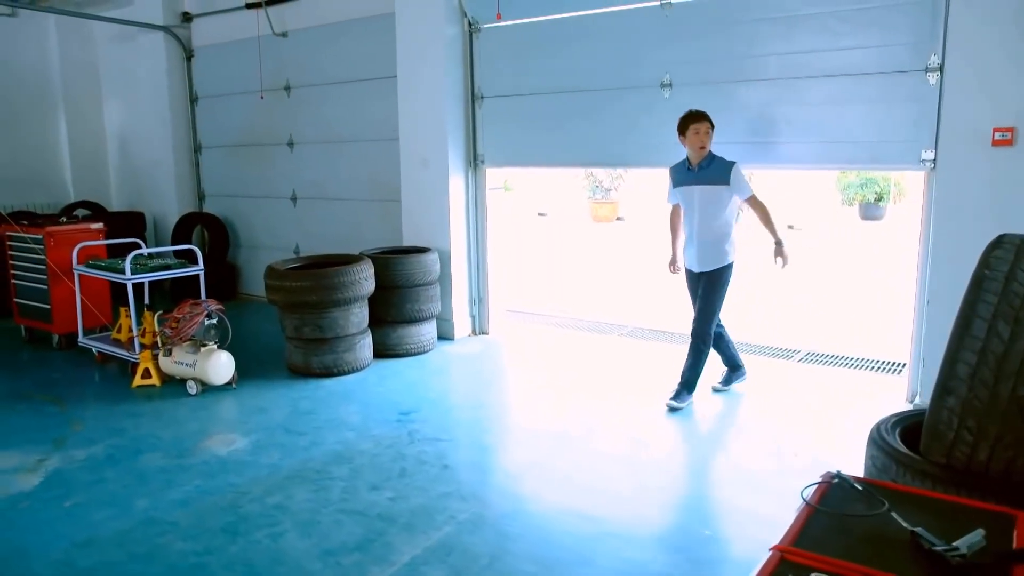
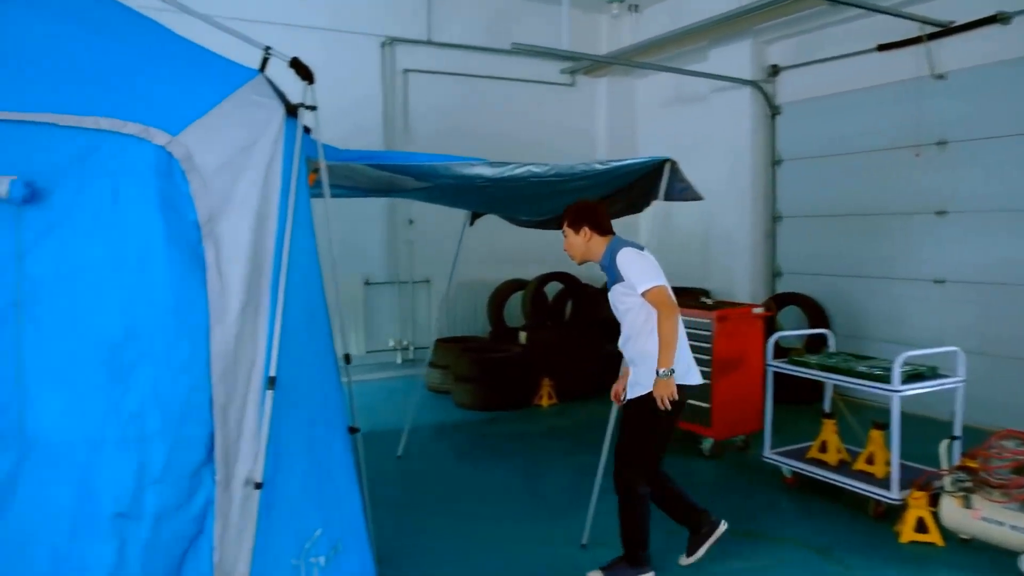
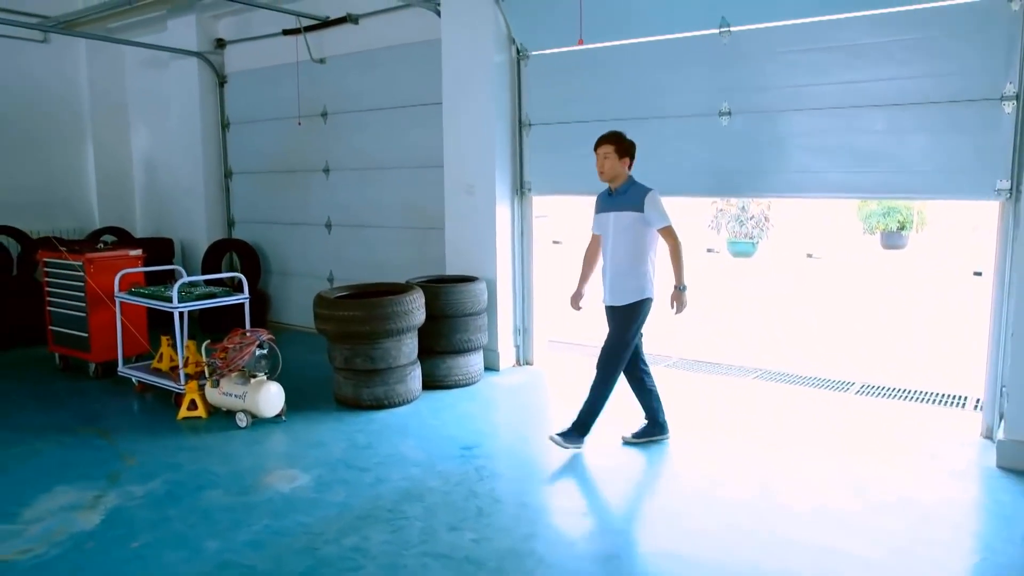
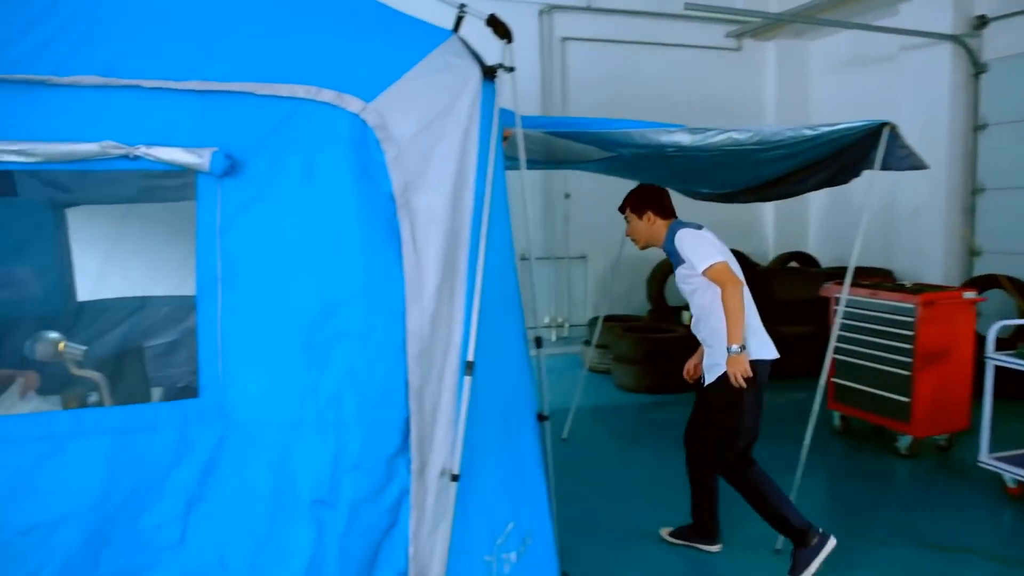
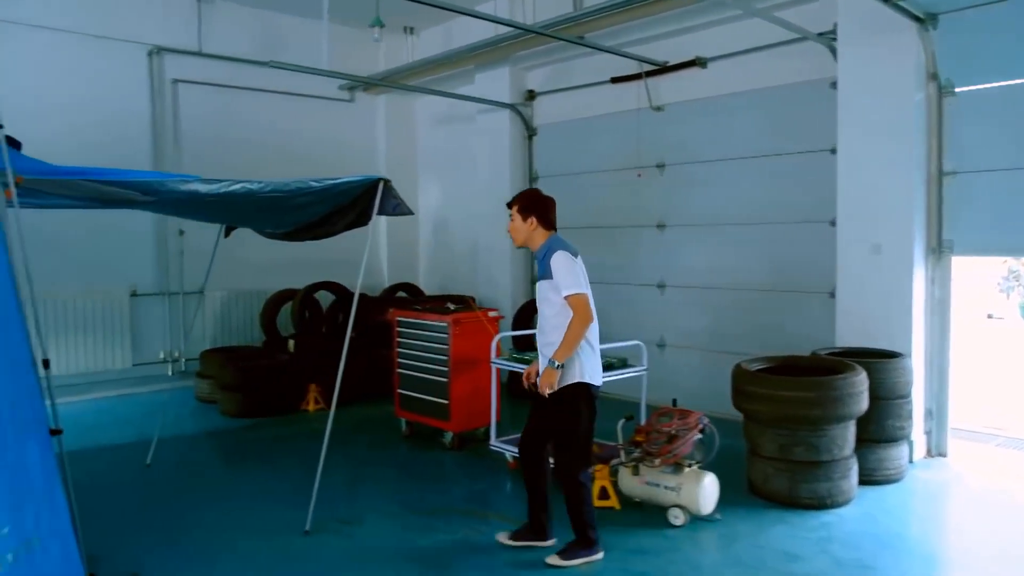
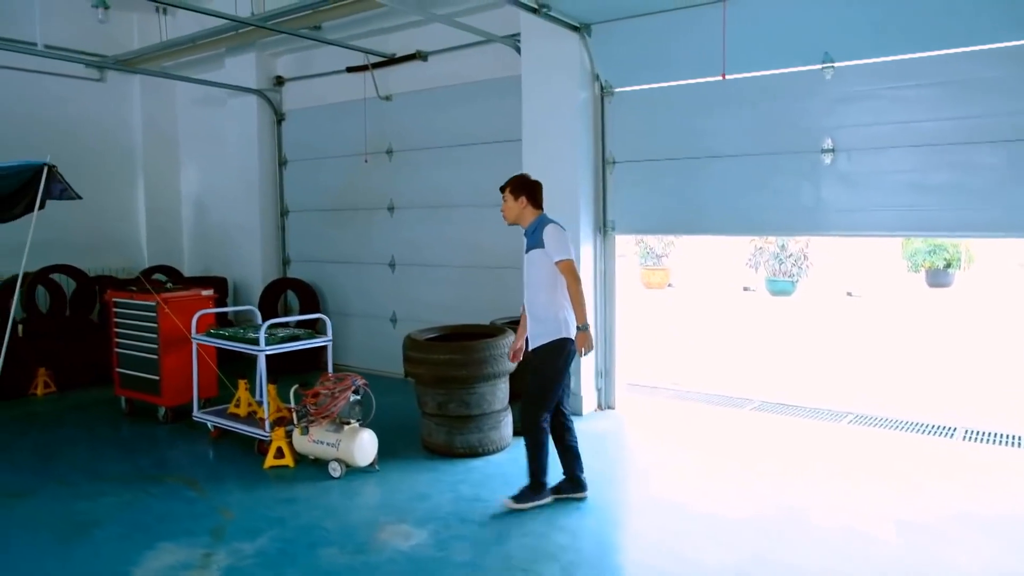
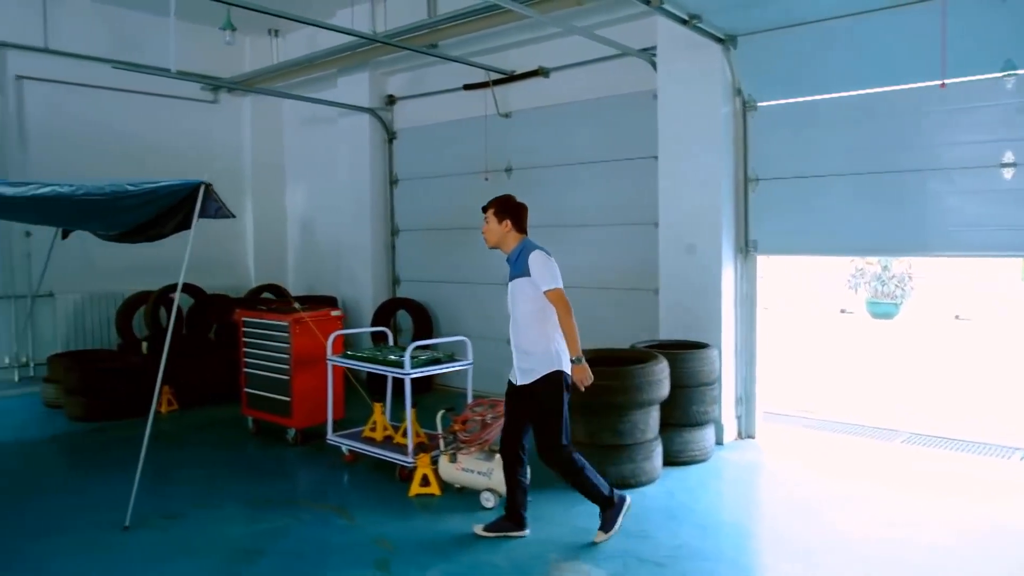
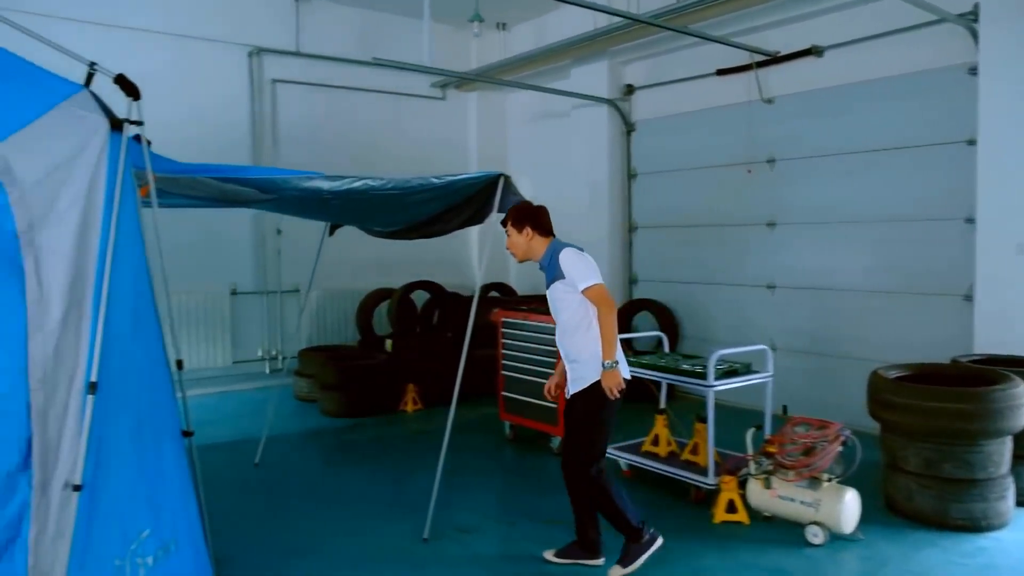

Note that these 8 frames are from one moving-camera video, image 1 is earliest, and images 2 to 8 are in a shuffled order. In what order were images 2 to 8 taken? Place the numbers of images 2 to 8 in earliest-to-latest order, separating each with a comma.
3, 6, 7, 5, 8, 2, 4
